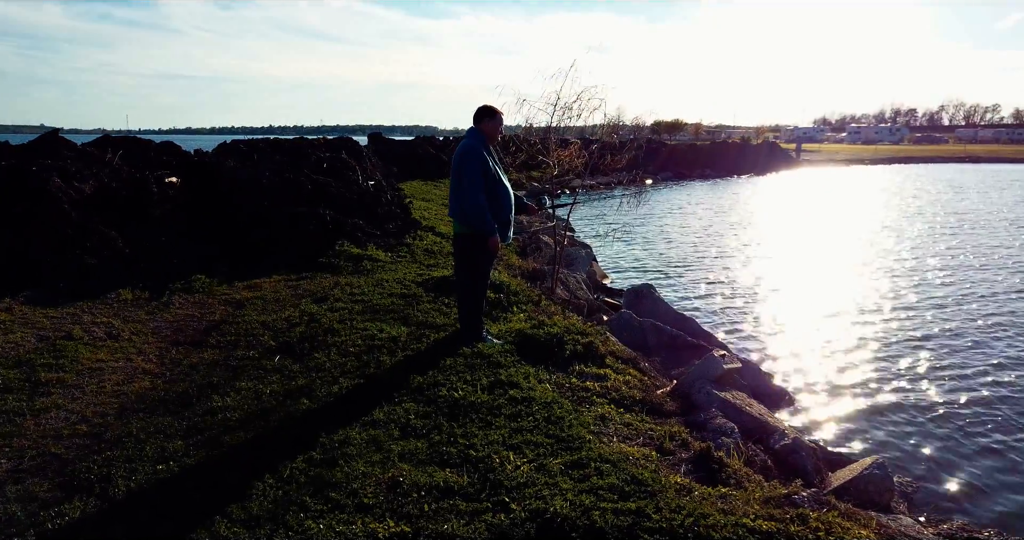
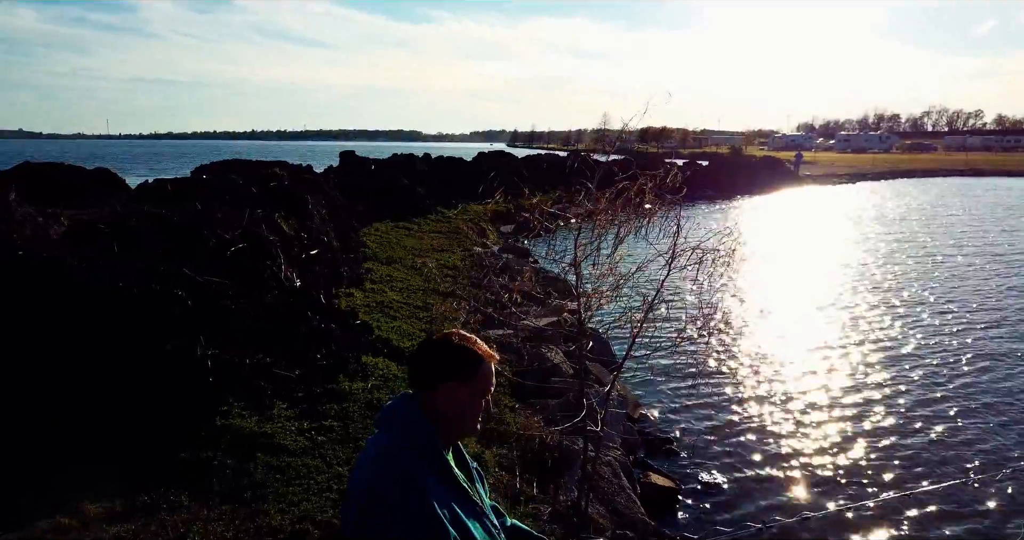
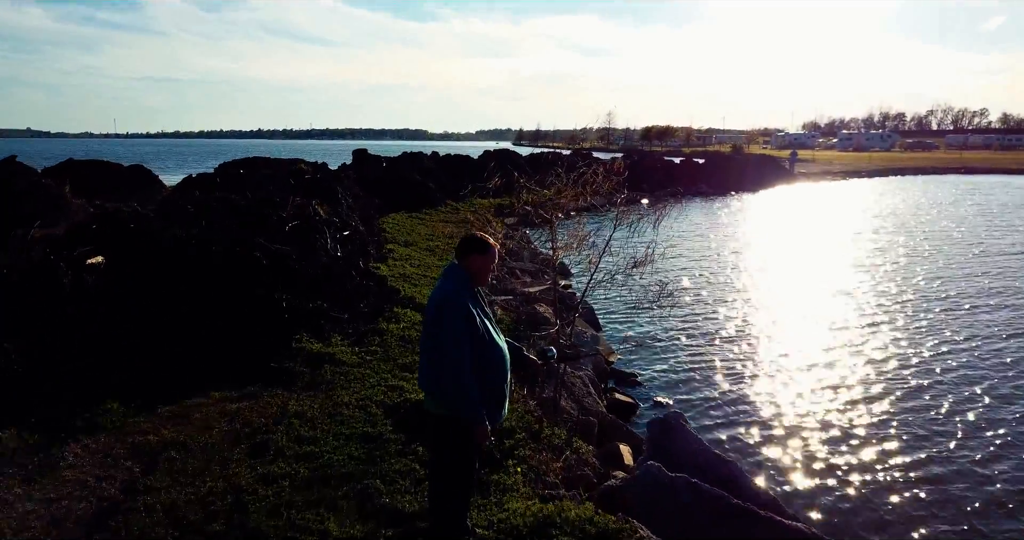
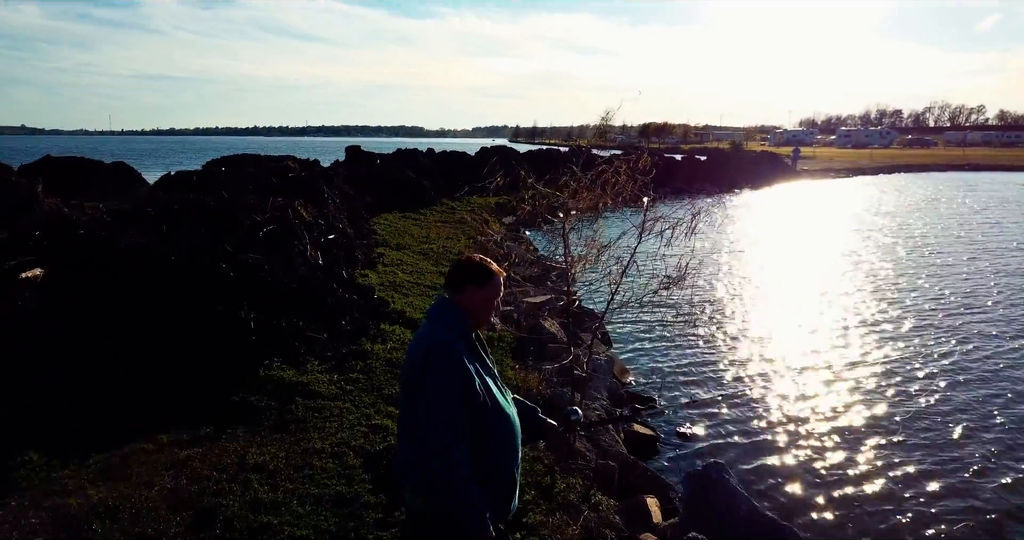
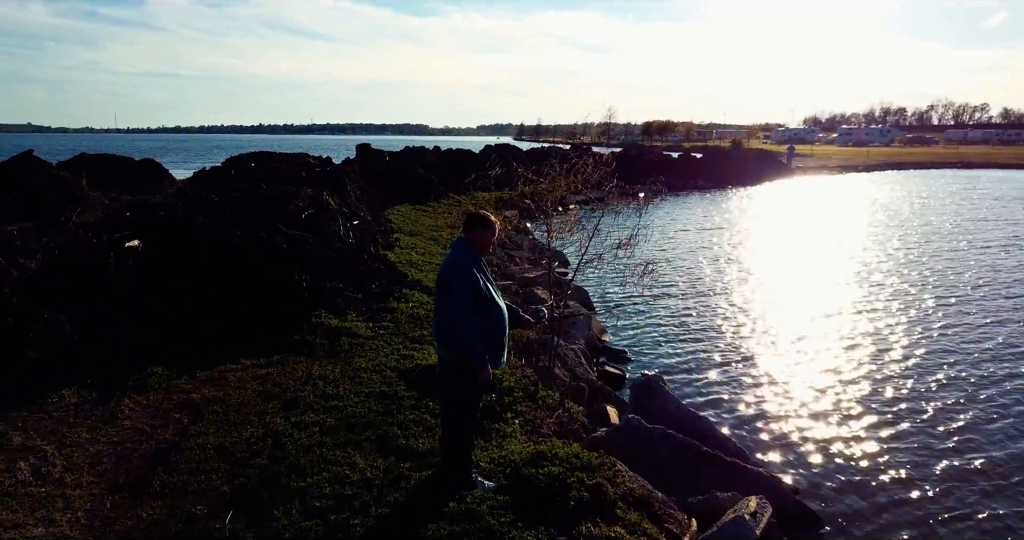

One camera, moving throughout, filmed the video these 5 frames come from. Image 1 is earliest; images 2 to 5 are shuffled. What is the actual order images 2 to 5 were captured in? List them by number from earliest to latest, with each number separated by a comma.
5, 3, 4, 2
